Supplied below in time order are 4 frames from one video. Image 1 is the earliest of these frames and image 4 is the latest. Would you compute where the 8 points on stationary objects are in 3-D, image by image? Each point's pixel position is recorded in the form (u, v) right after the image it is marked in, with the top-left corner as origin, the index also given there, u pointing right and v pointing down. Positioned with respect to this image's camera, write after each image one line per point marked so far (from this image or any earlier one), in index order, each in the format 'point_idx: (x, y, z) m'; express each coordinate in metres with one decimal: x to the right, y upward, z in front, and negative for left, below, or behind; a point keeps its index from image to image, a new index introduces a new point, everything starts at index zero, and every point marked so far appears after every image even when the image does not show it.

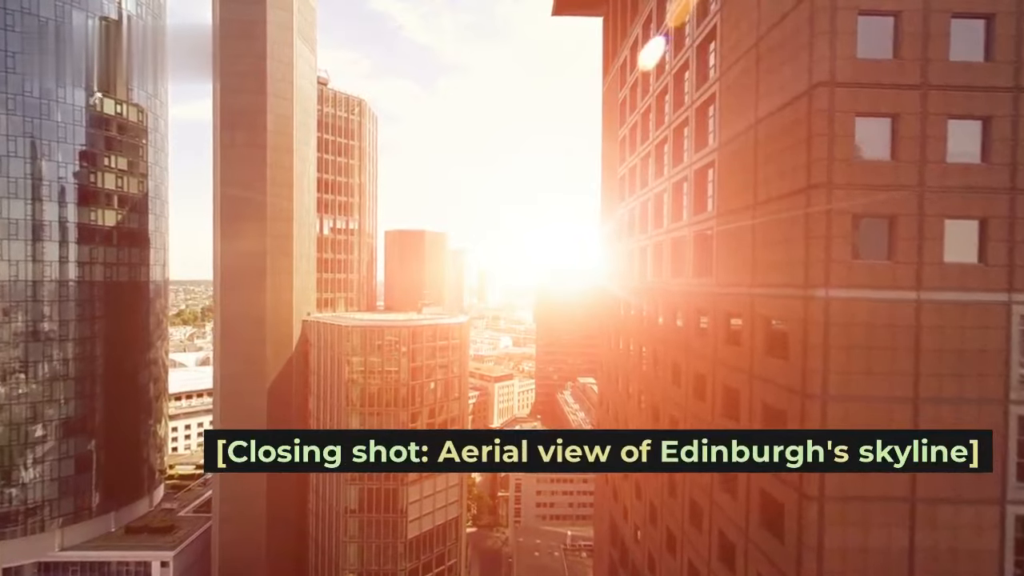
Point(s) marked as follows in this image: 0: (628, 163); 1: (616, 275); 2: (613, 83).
0: (+4.7, +4.7, +17.1) m
1: (+4.7, +0.5, +19.9) m
2: (+4.6, +9.0, +19.2) m
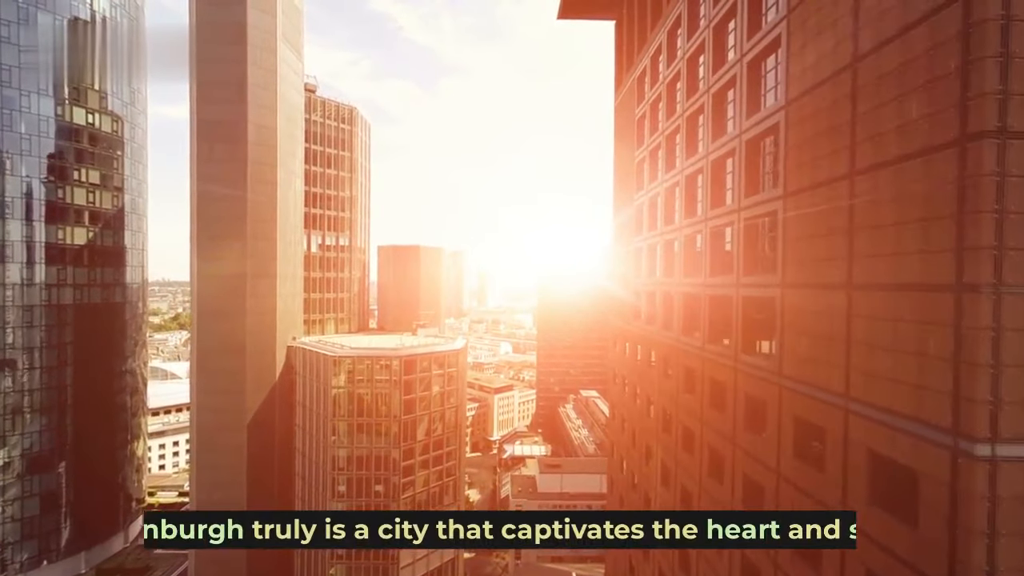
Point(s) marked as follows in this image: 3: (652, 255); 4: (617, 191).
0: (+4.7, +3.3, +15.1) m
1: (+4.8, -1.0, +17.8) m
2: (+4.6, +7.6, +17.2) m
3: (+4.7, +1.0, +14.7) m
4: (+4.5, +4.3, +18.8) m
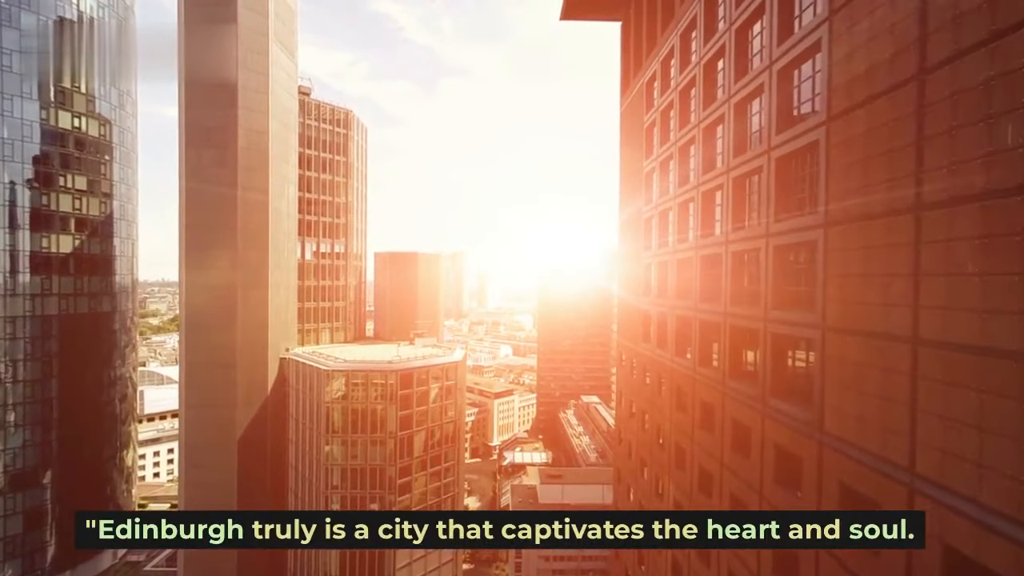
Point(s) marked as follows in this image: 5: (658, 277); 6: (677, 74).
0: (+4.7, +2.7, +14.2) m
1: (+4.8, -1.6, +17.0) m
2: (+4.6, +7.0, +16.3) m
3: (+4.8, +0.4, +13.9) m
4: (+4.6, +3.7, +17.9) m
5: (+4.7, +0.3, +14.0) m
6: (+4.8, +6.2, +12.6) m
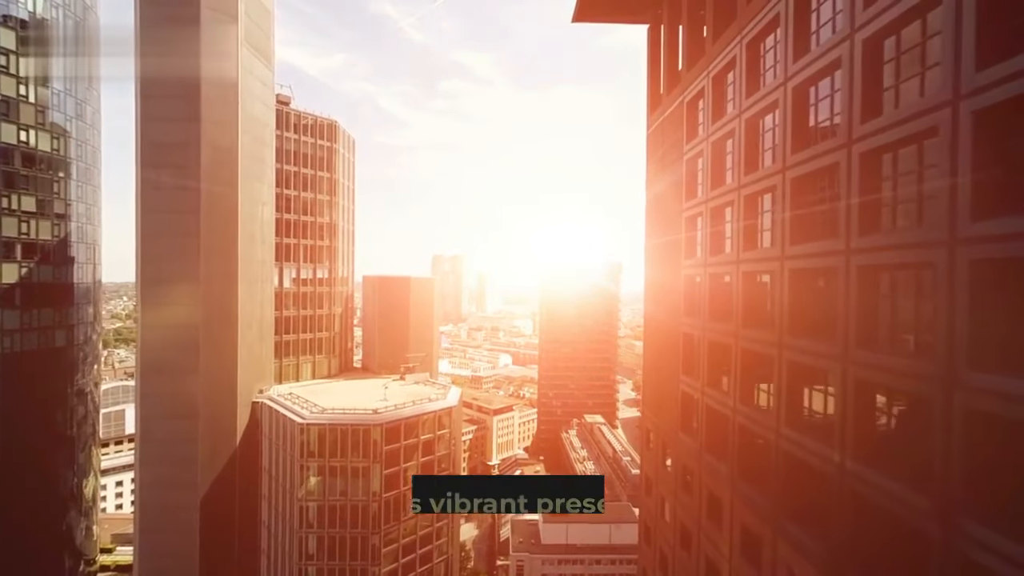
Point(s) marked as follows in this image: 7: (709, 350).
0: (+4.8, +0.9, +11.3) m
1: (+4.9, -3.4, +14.1) m
2: (+4.7, +5.1, +13.4) m
3: (+4.9, -1.5, +11.0) m
4: (+4.7, +1.8, +15.0) m
5: (+4.8, -1.5, +11.1) m
6: (+4.9, +4.4, +9.7) m
7: (+4.8, -1.4, +11.1) m
